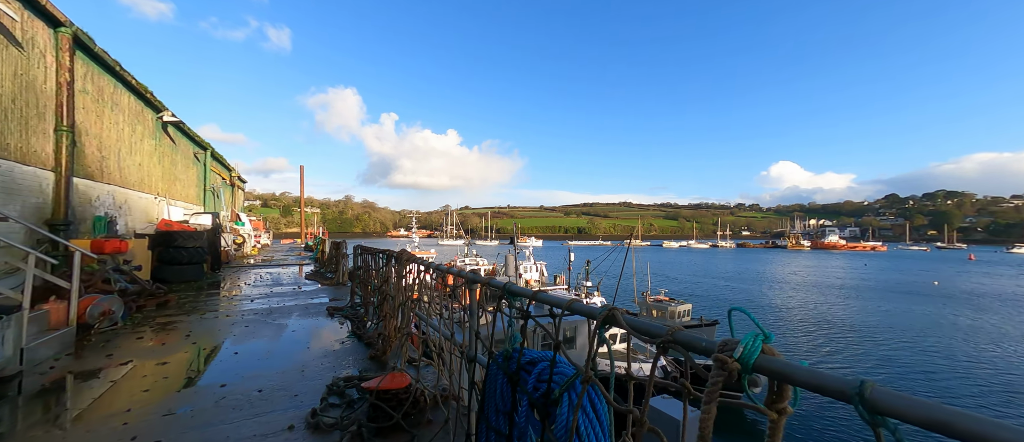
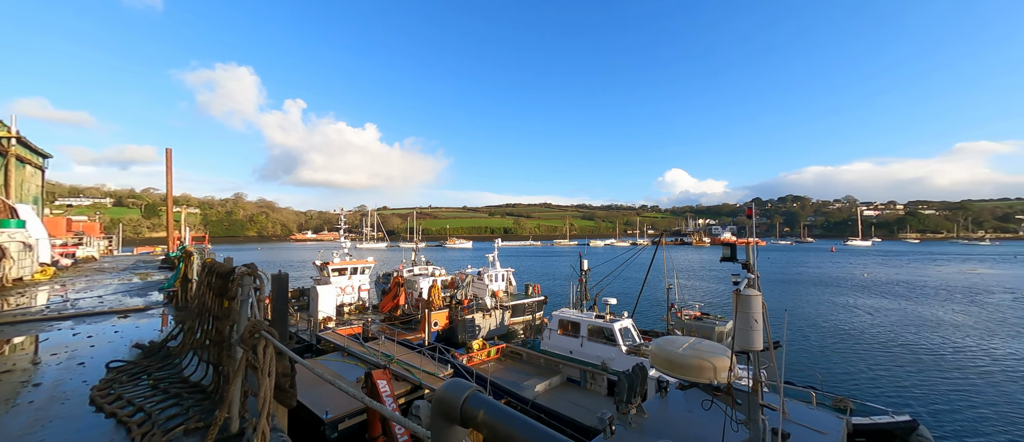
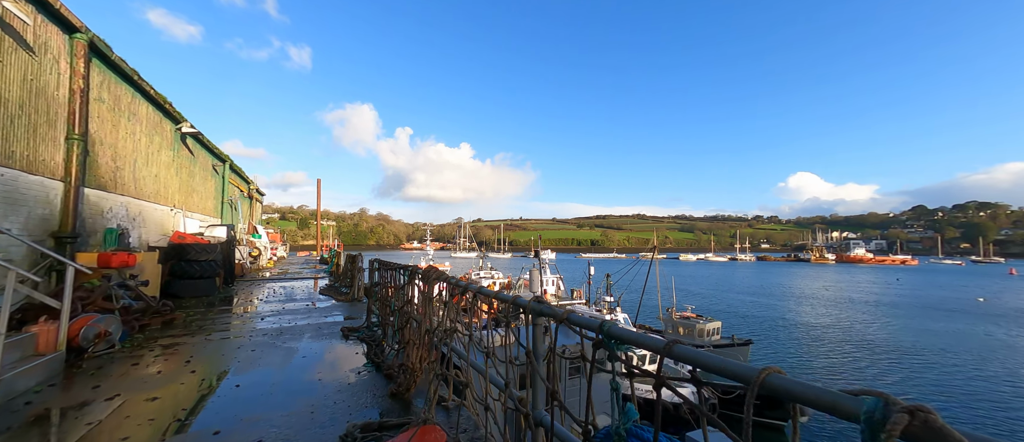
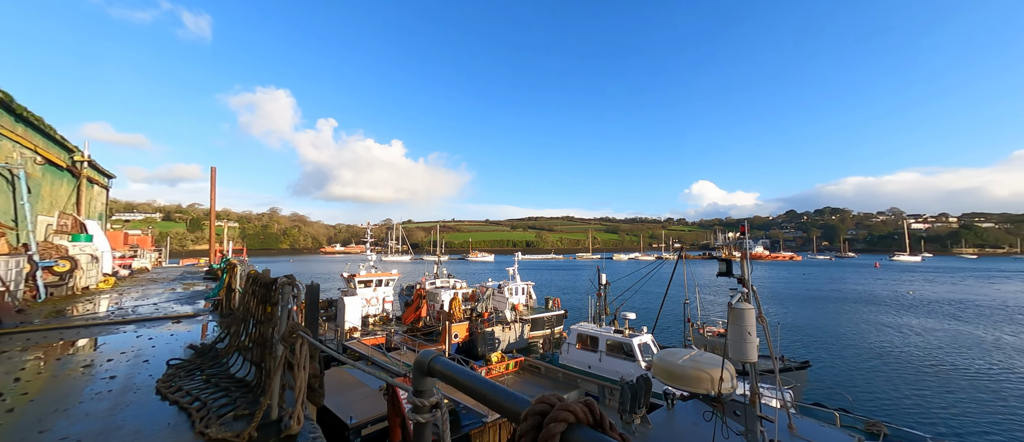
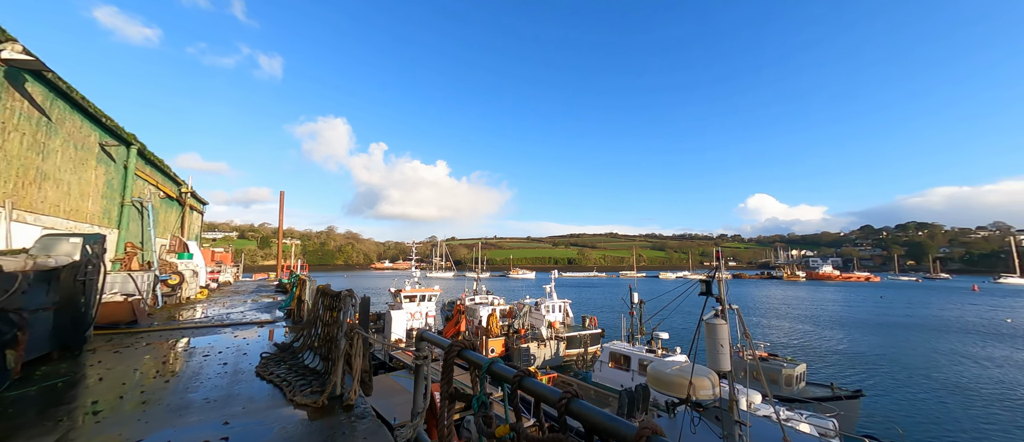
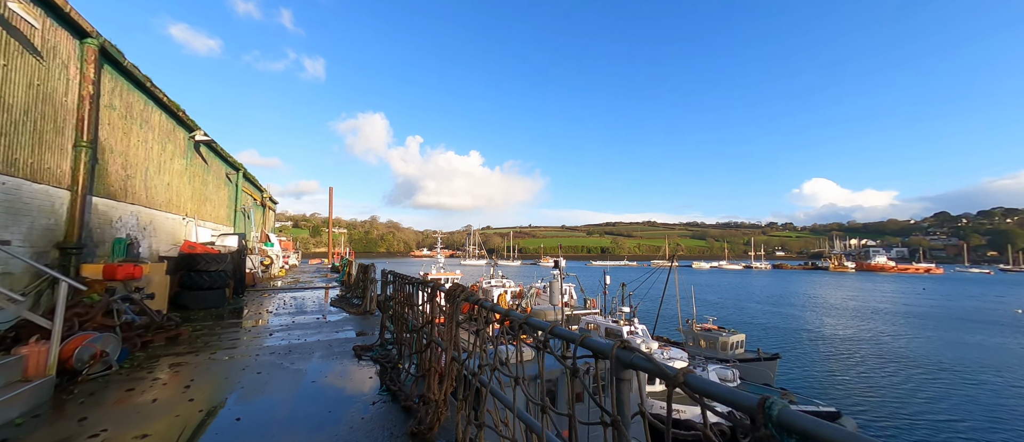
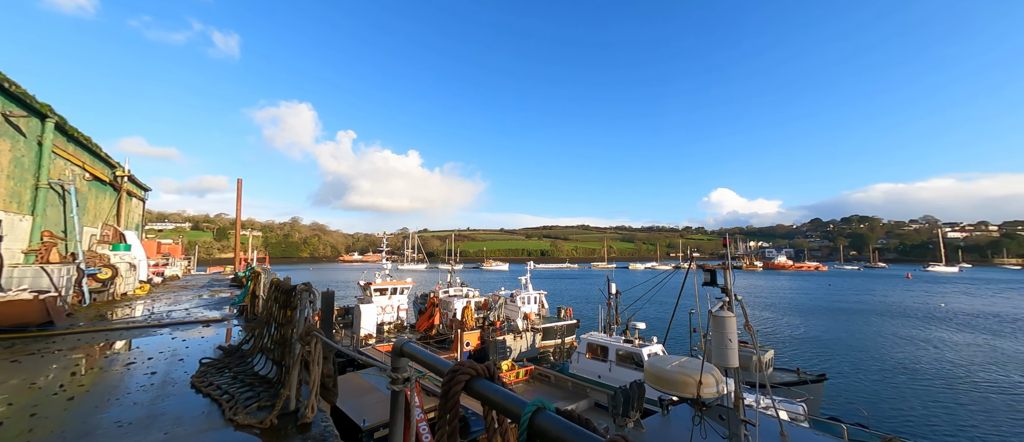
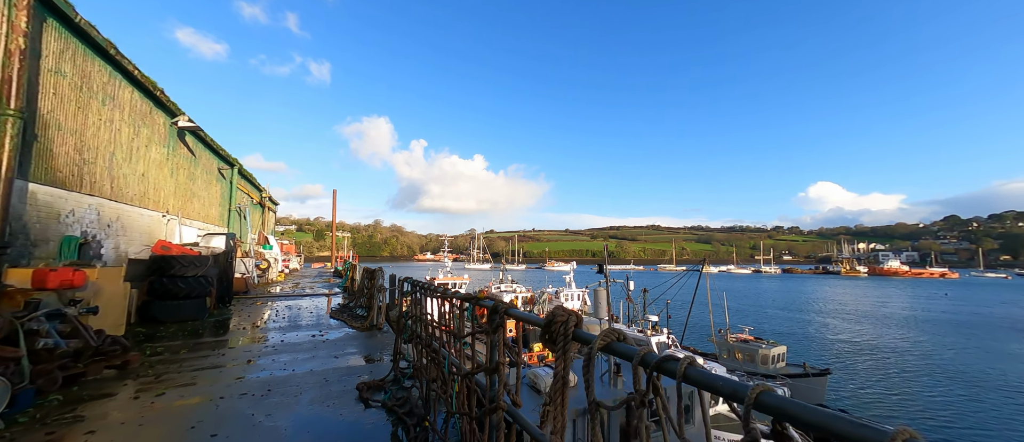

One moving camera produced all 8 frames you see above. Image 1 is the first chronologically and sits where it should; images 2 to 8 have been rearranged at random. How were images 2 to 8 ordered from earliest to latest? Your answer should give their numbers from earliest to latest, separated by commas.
3, 6, 8, 5, 7, 4, 2
